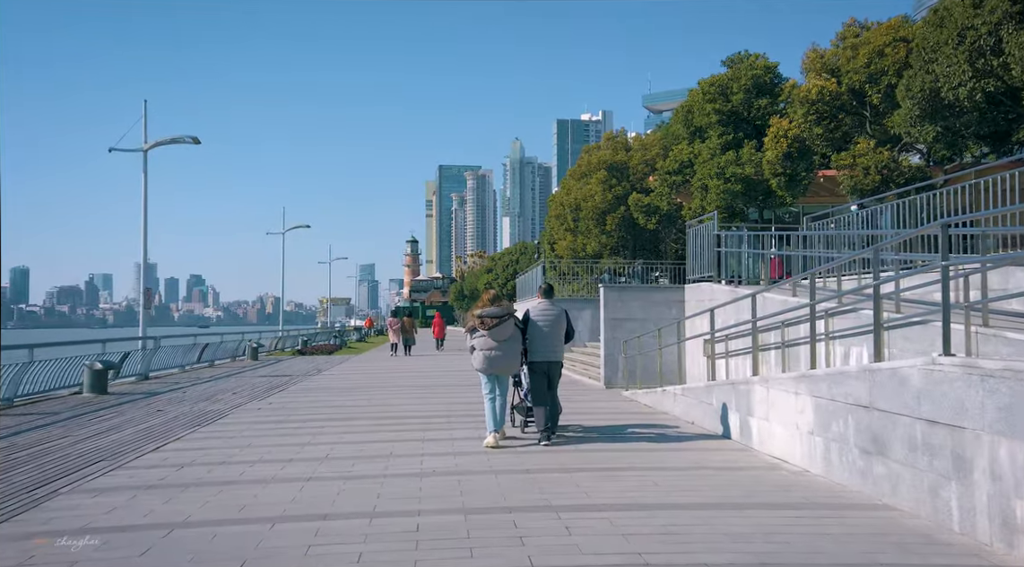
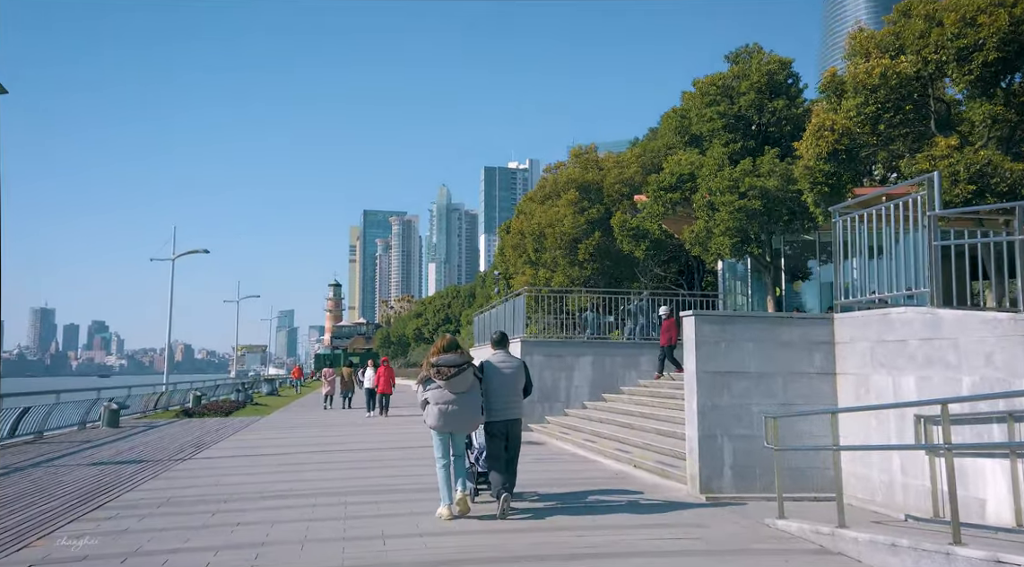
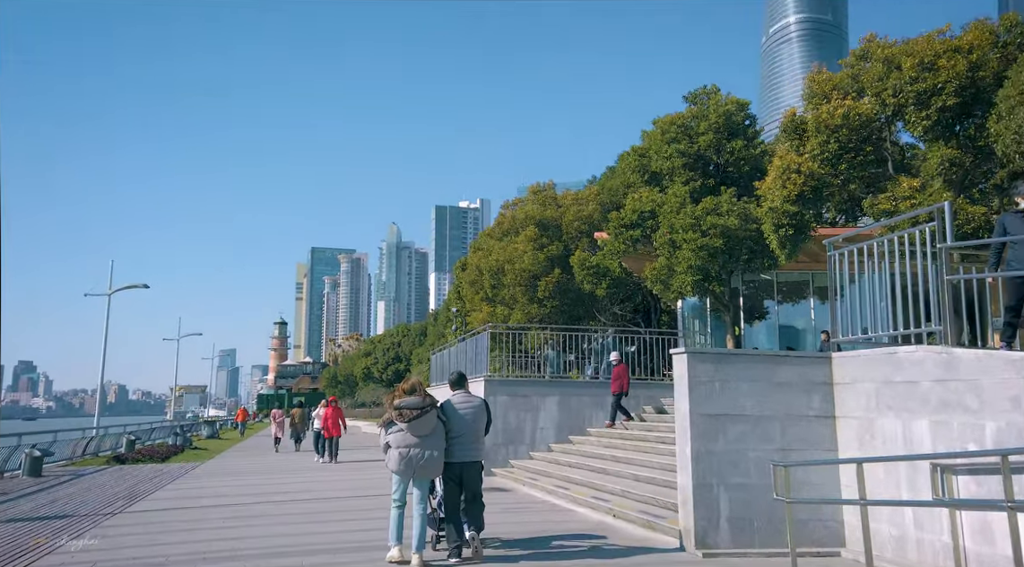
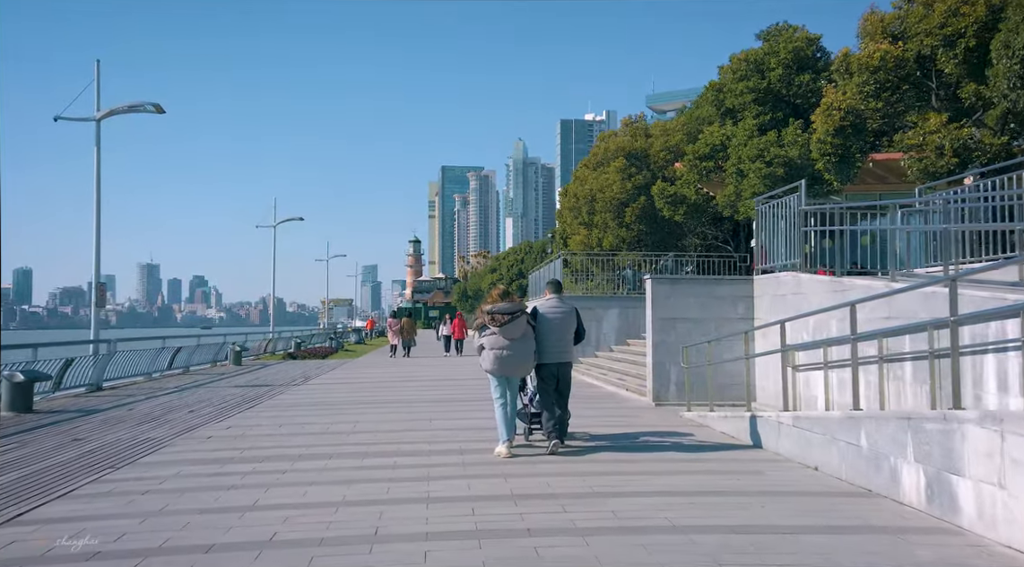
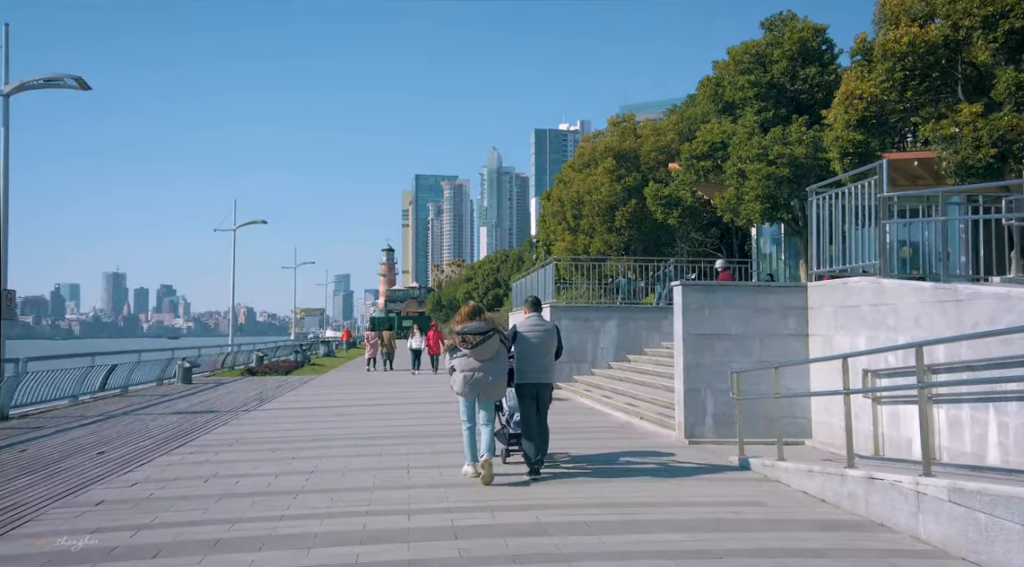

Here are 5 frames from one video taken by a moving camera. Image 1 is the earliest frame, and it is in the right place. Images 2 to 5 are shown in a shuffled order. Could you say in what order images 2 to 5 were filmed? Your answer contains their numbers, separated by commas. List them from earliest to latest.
4, 5, 2, 3
